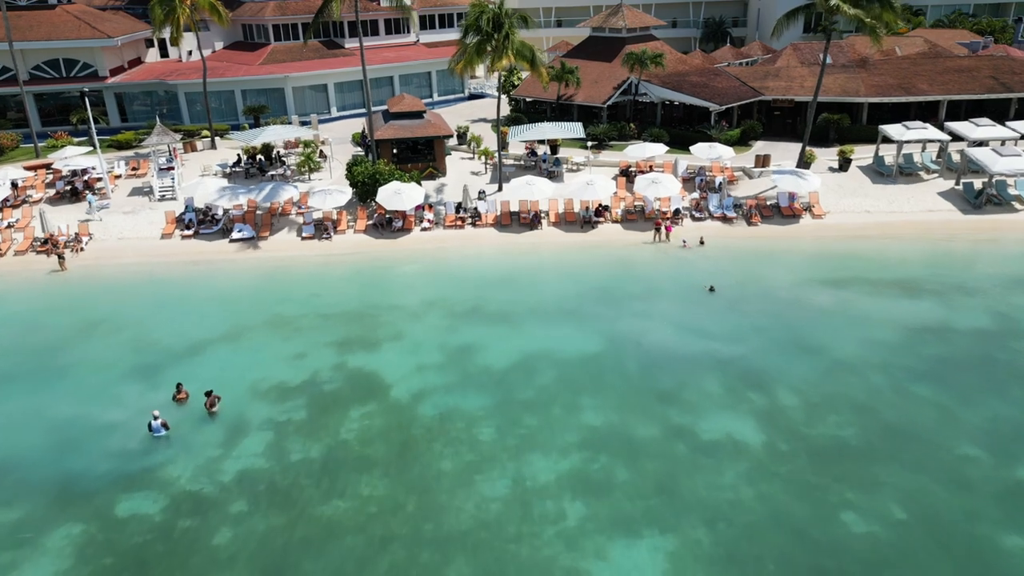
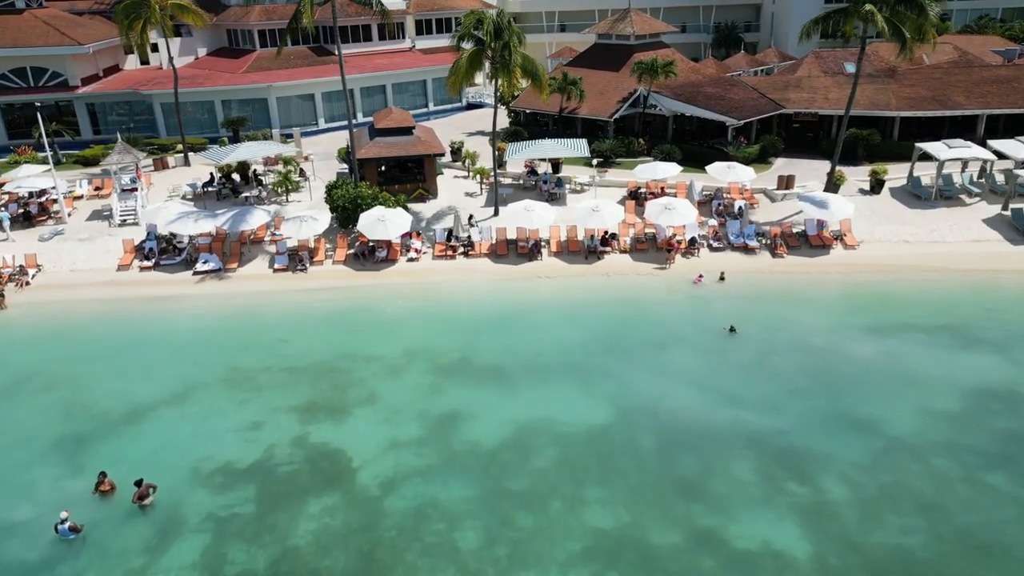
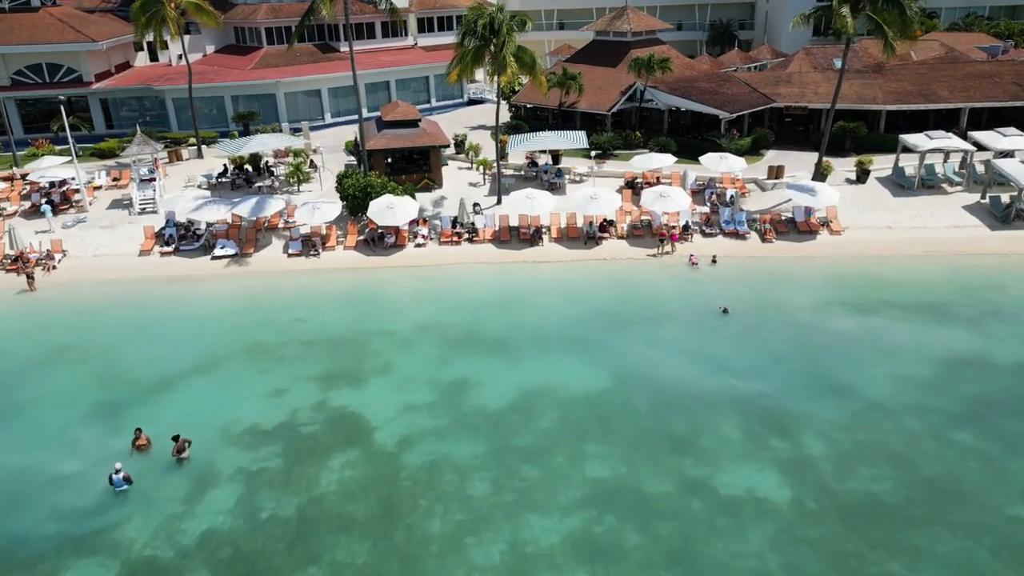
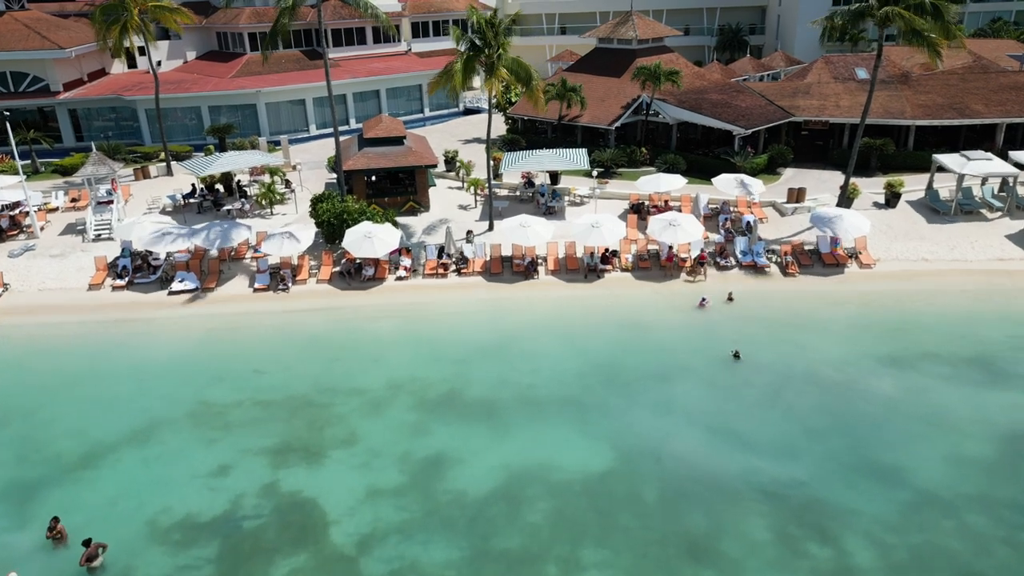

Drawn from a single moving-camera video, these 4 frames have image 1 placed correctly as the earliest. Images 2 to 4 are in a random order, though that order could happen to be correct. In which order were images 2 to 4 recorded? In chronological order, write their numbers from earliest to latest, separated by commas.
3, 2, 4
